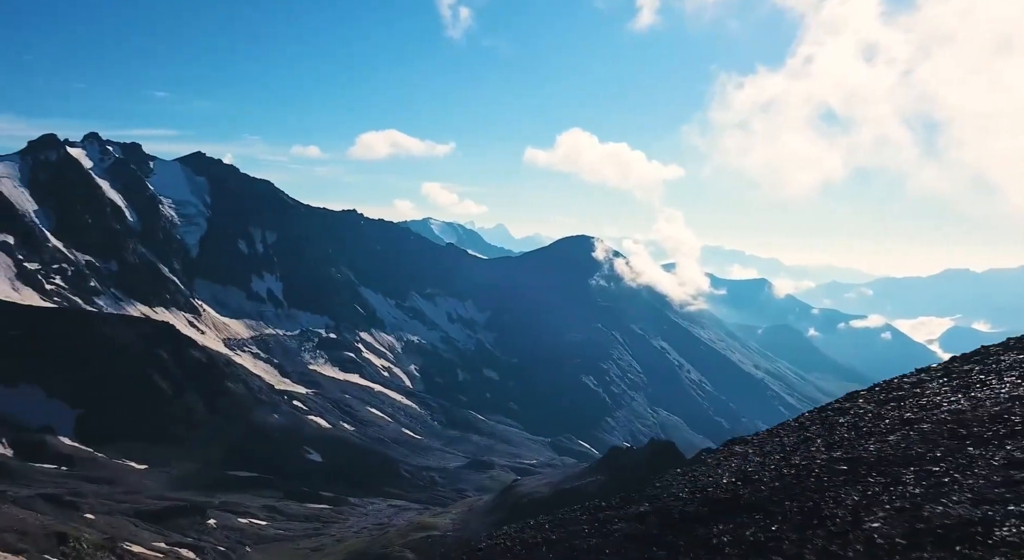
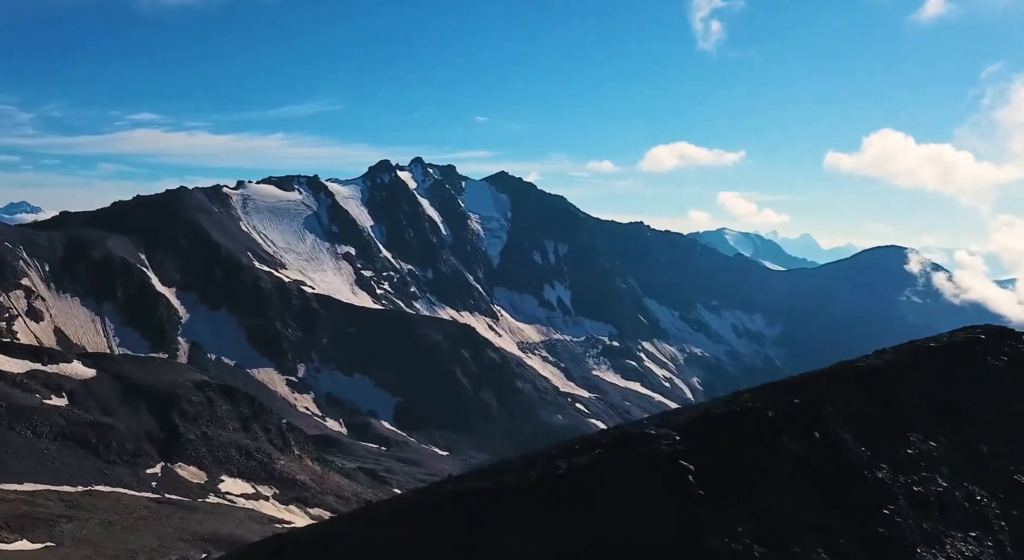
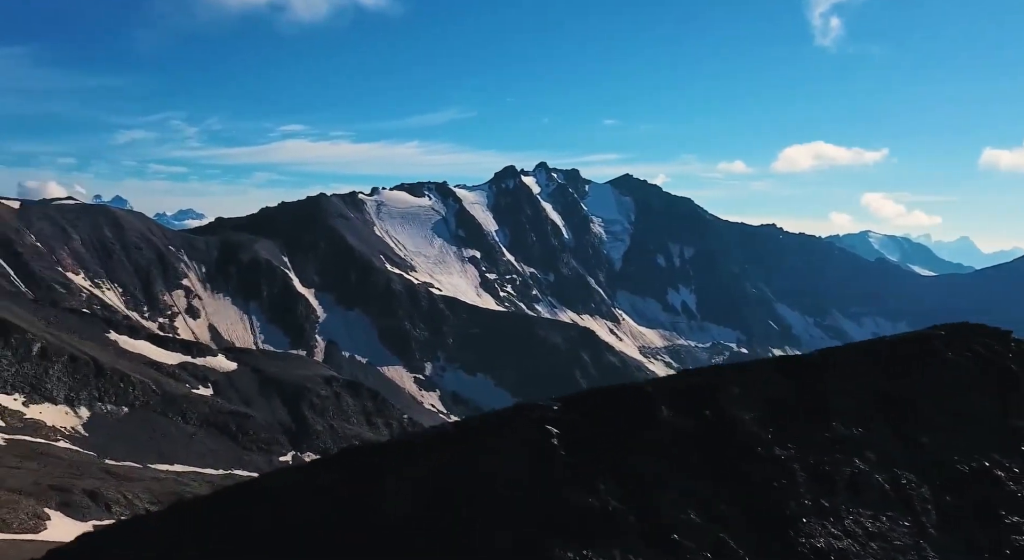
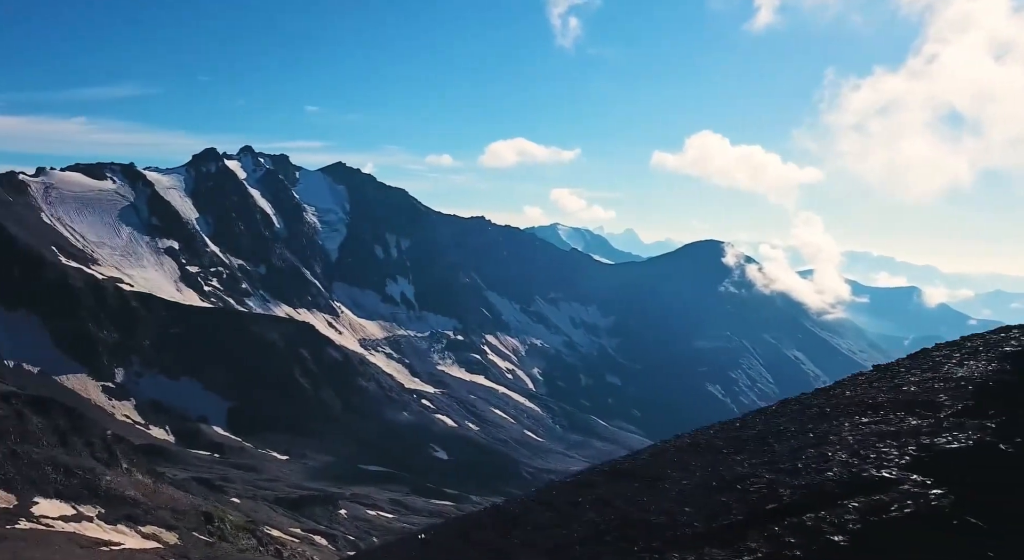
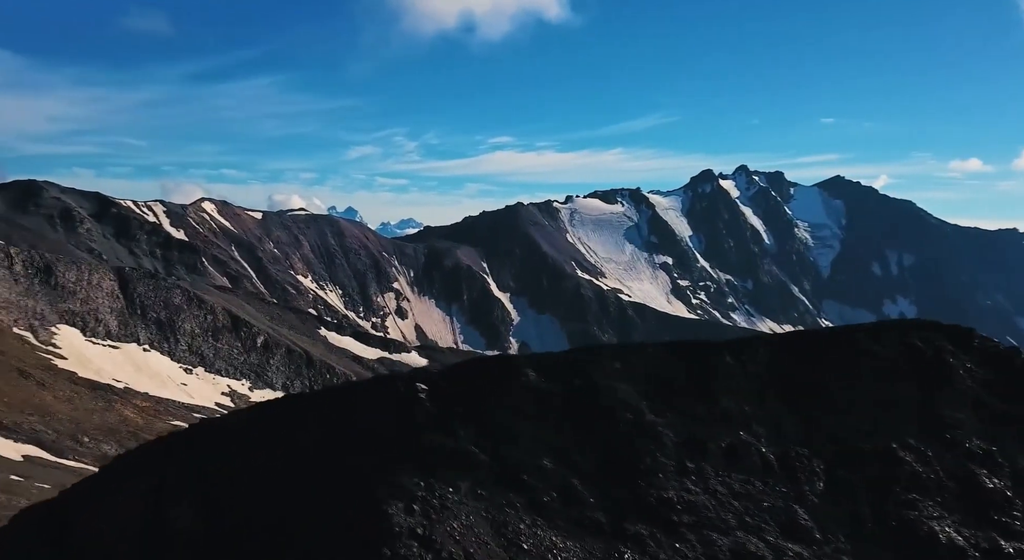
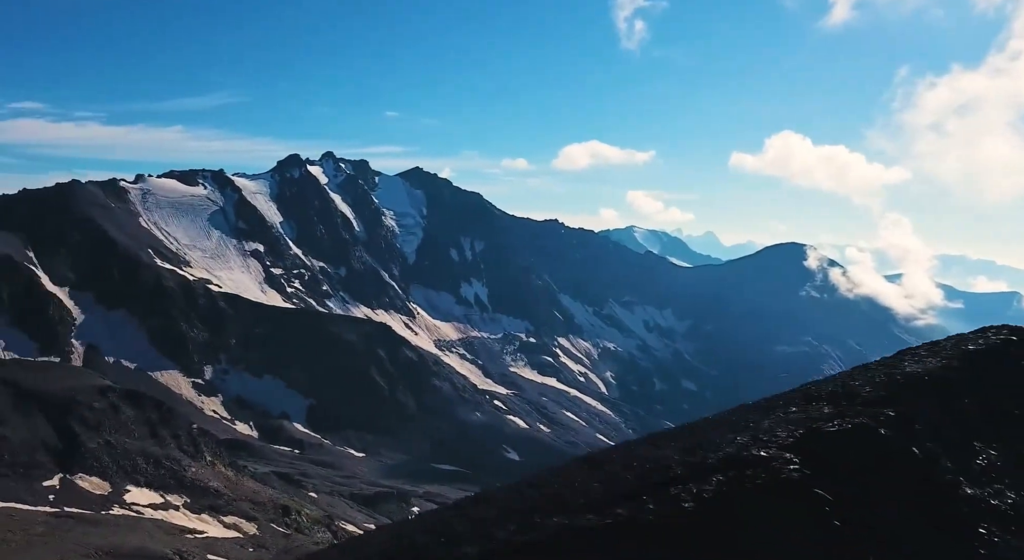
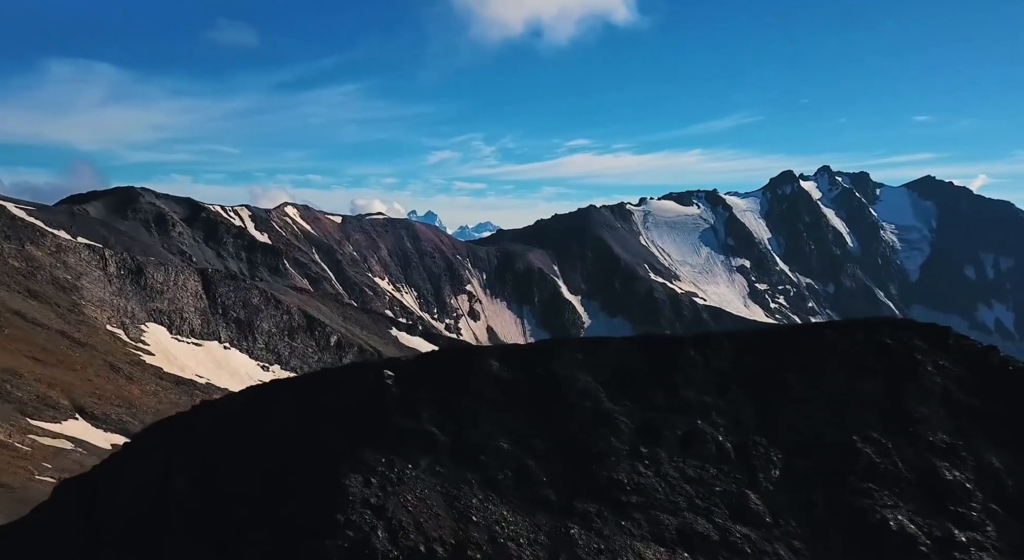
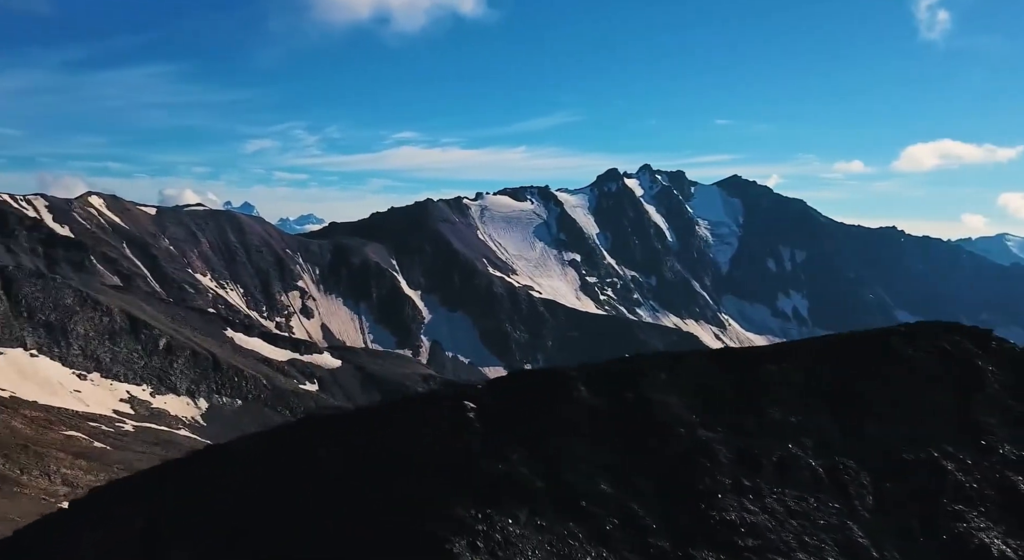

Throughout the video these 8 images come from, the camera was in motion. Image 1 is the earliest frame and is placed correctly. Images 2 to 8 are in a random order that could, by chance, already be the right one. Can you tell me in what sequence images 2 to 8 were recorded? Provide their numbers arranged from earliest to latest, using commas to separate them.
4, 6, 2, 3, 8, 5, 7
